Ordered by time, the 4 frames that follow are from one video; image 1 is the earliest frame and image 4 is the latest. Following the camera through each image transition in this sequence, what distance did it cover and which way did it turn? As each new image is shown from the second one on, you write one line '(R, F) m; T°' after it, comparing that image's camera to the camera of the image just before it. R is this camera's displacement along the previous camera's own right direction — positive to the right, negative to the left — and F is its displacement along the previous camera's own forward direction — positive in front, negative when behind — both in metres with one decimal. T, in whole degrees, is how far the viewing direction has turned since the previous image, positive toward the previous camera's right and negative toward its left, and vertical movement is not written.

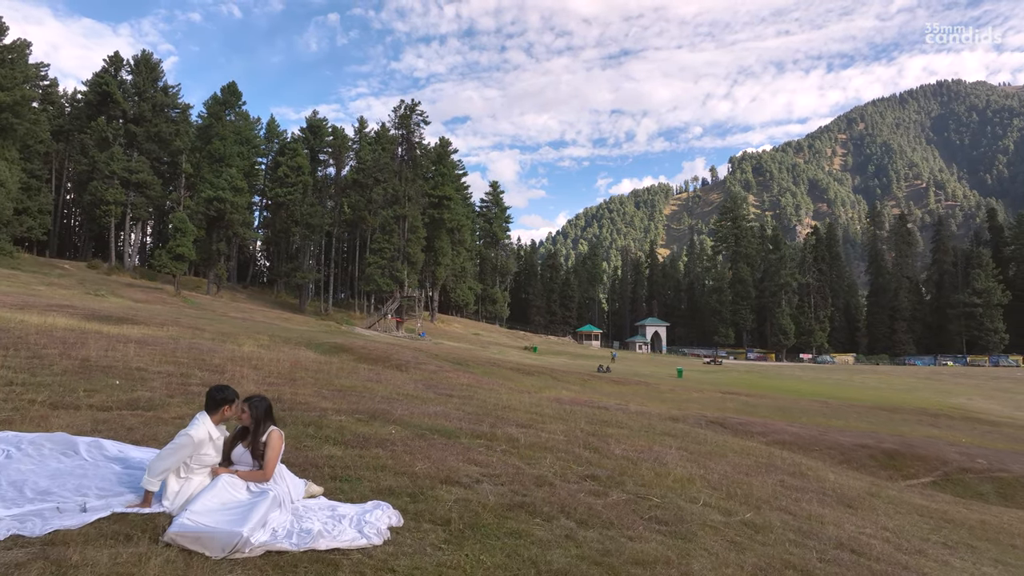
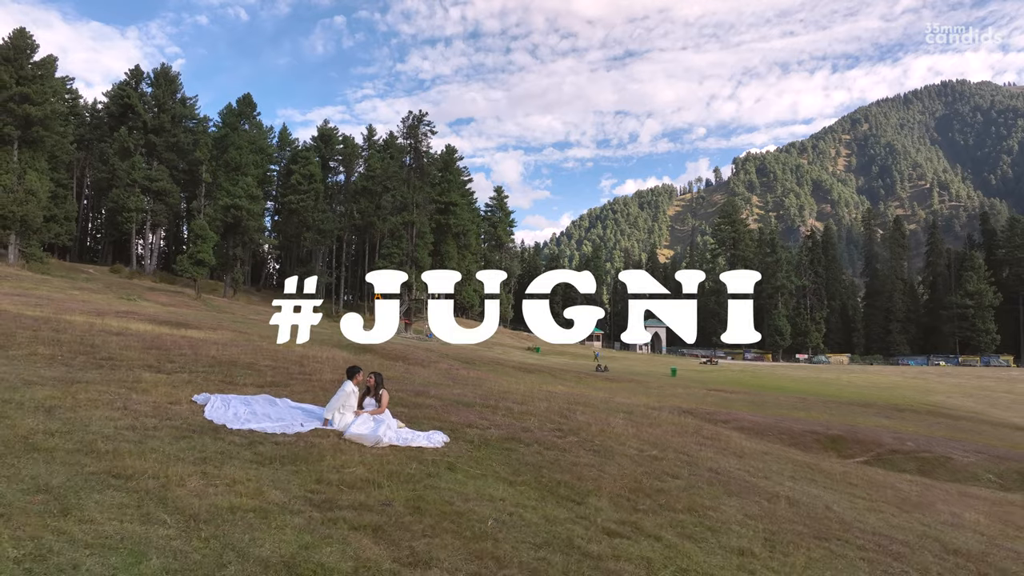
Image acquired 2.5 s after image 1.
(+0.1, -3.5) m; 0°
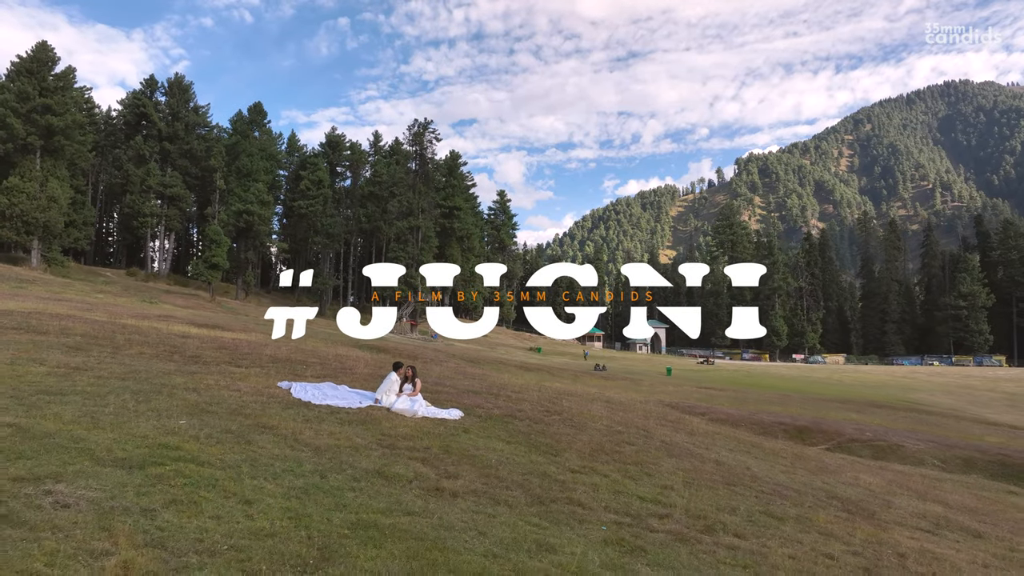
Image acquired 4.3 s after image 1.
(+0.1, -2.8) m; 0°
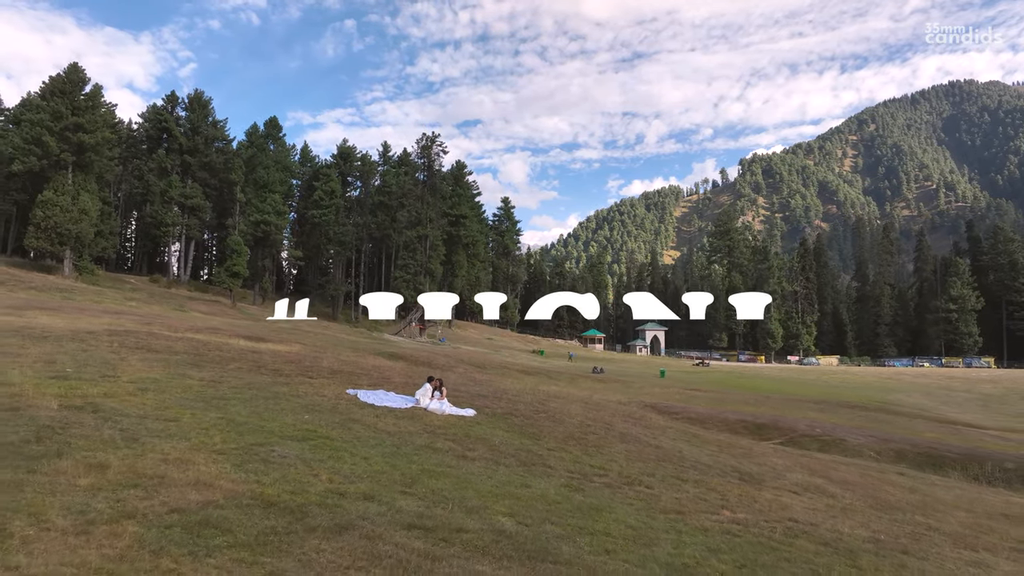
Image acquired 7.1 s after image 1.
(+0.2, -4.4) m; -1°
